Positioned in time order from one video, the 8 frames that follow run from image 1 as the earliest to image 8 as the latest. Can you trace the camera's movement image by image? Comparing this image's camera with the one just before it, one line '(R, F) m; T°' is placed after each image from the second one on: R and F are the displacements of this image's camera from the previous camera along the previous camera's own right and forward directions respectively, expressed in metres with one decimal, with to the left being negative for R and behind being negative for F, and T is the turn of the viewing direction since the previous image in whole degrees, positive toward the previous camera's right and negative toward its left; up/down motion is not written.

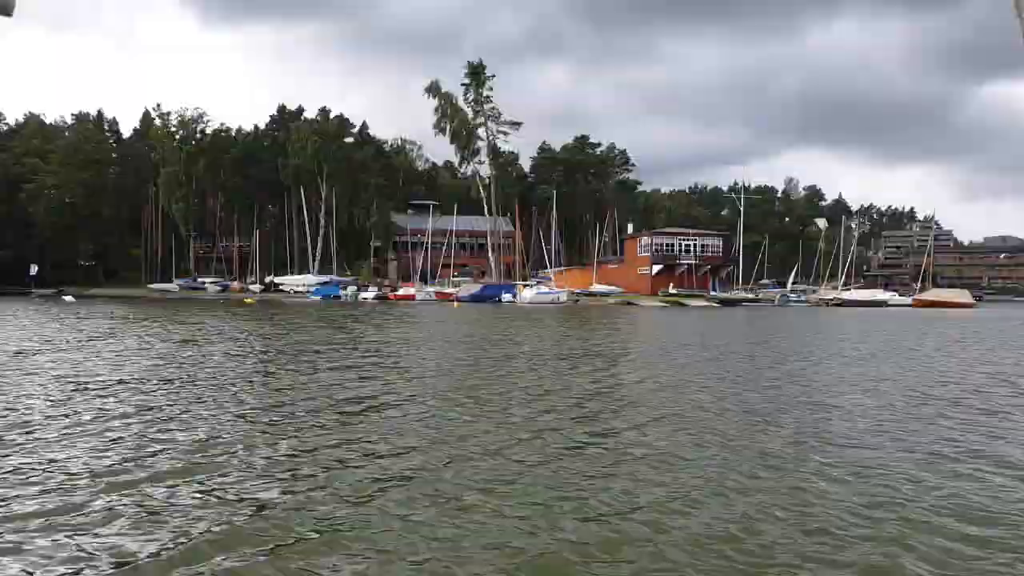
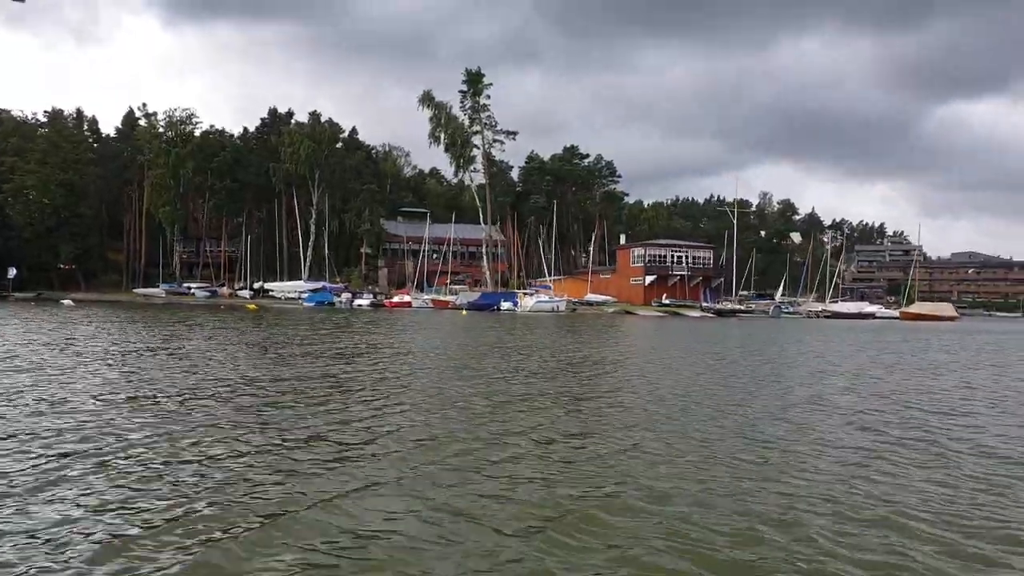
(-1.3, -0.1) m; +2°
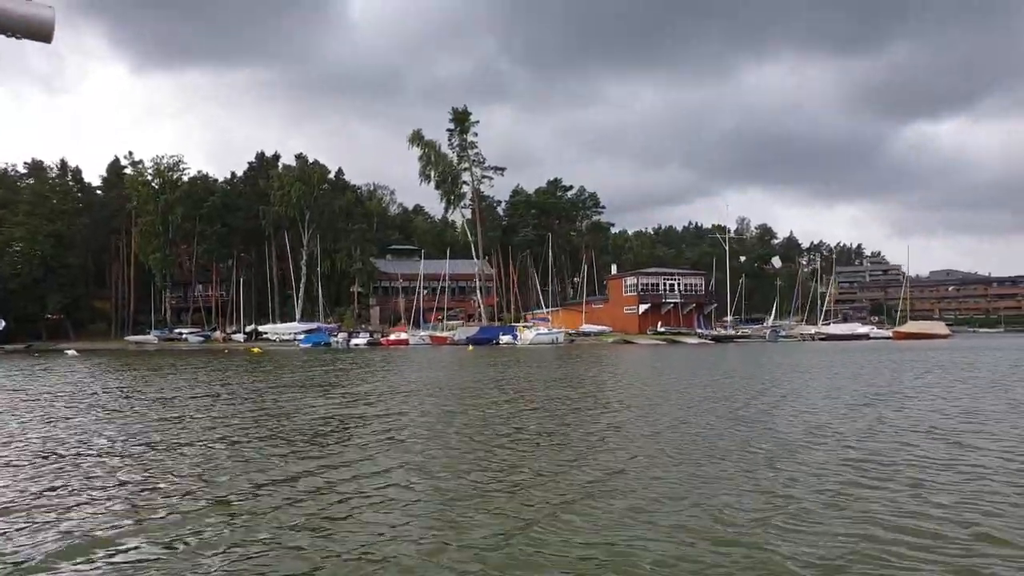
(-0.8, -0.3) m; +1°
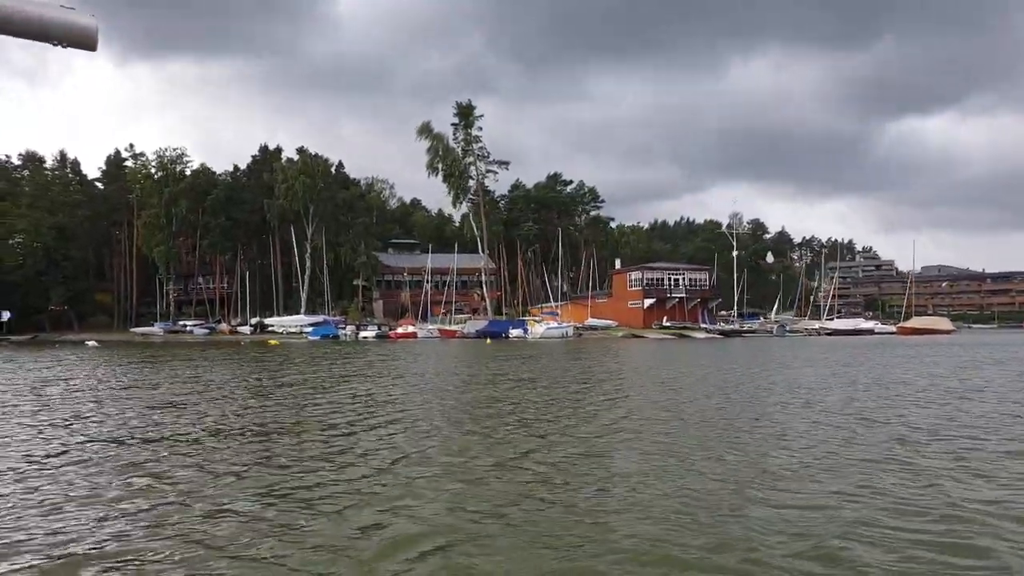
(-1.0, -0.3) m; +1°
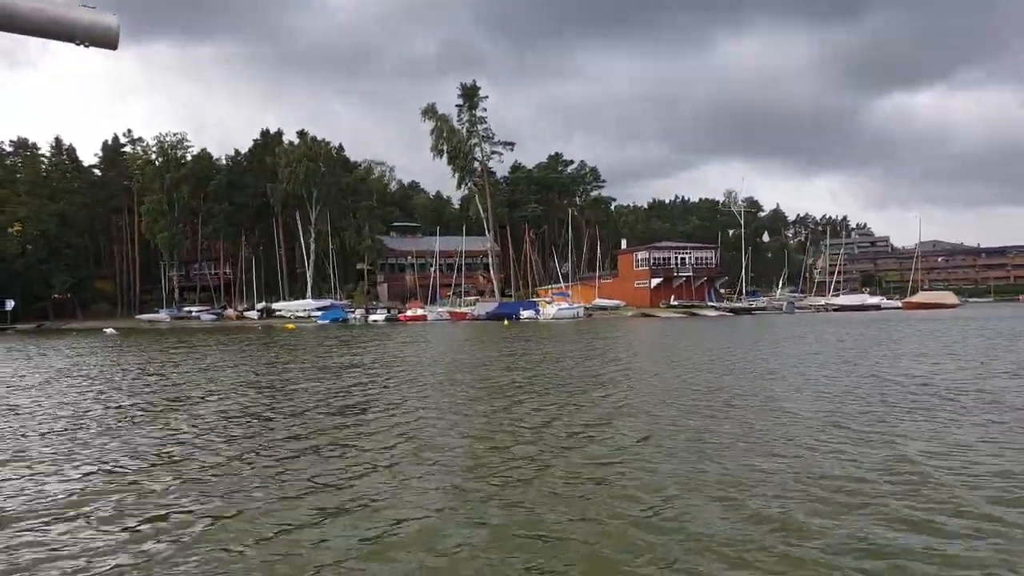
(-0.9, -0.1) m; 0°
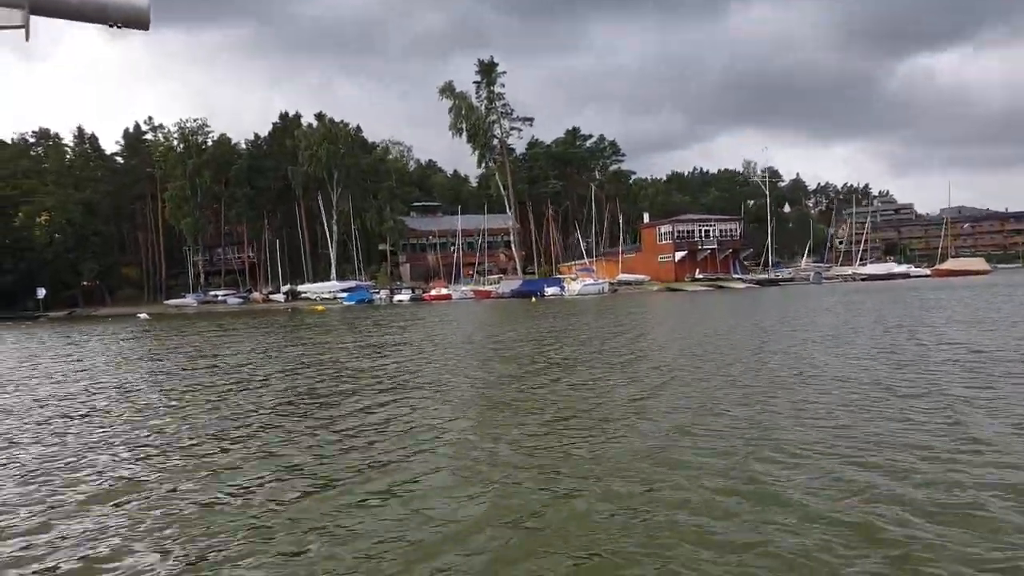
(-0.4, 0.0) m; -2°
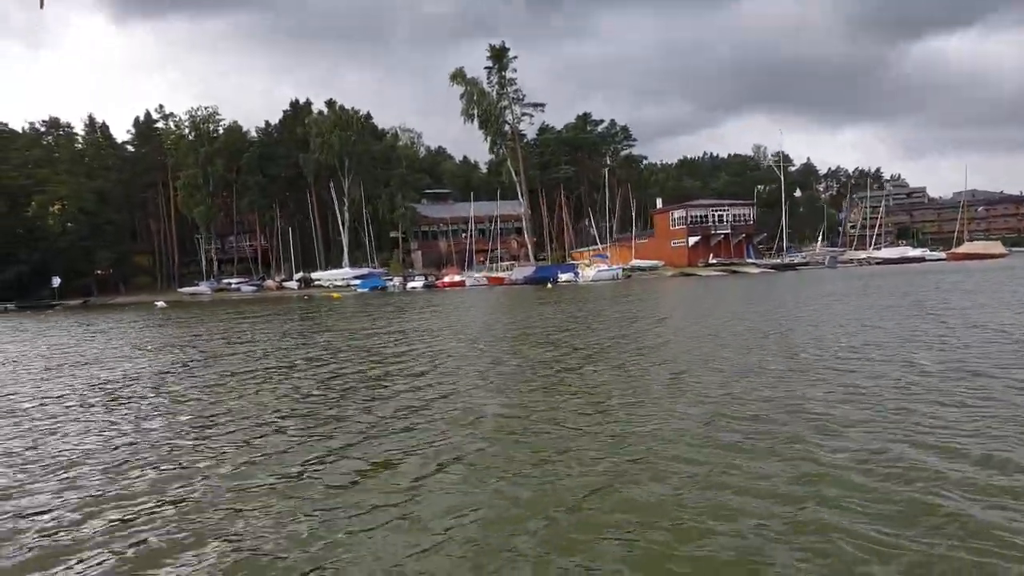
(-0.3, 0.0) m; -1°
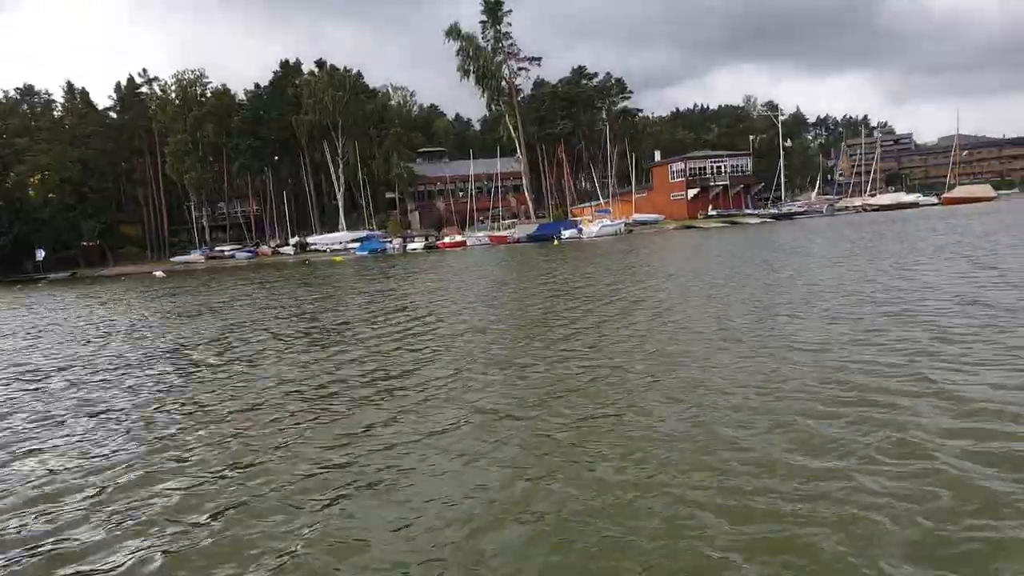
(-0.7, +0.5) m; +1°
